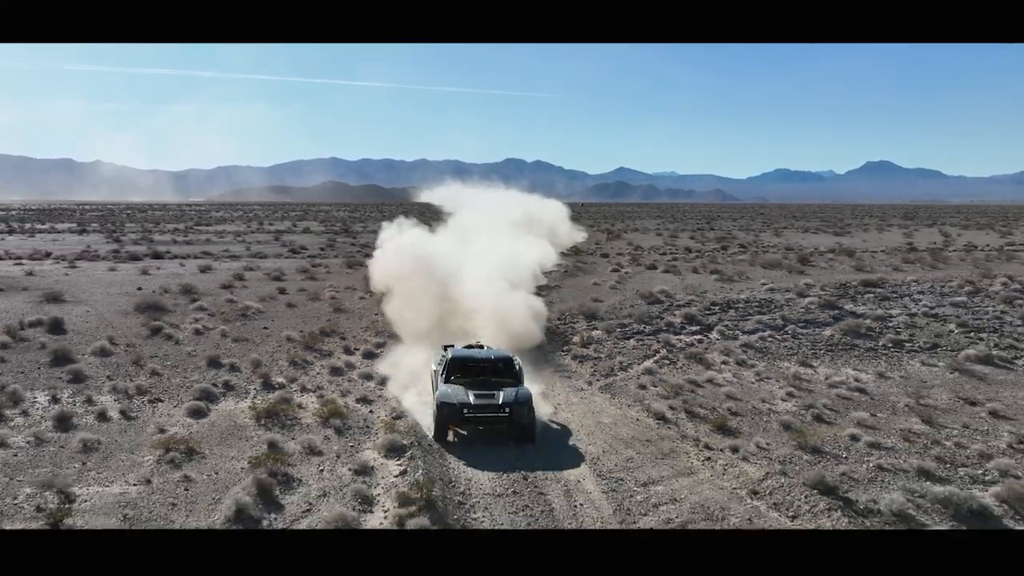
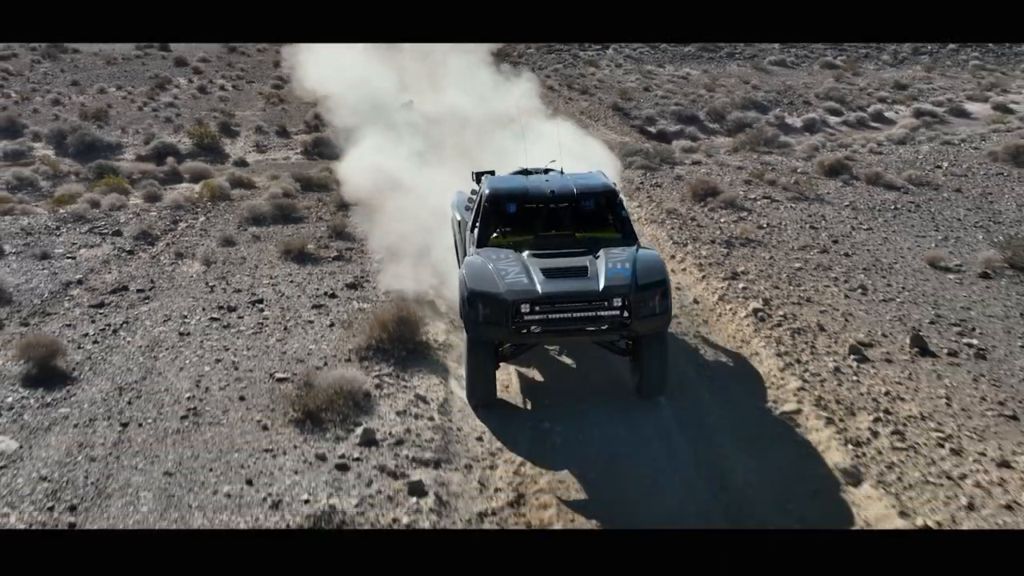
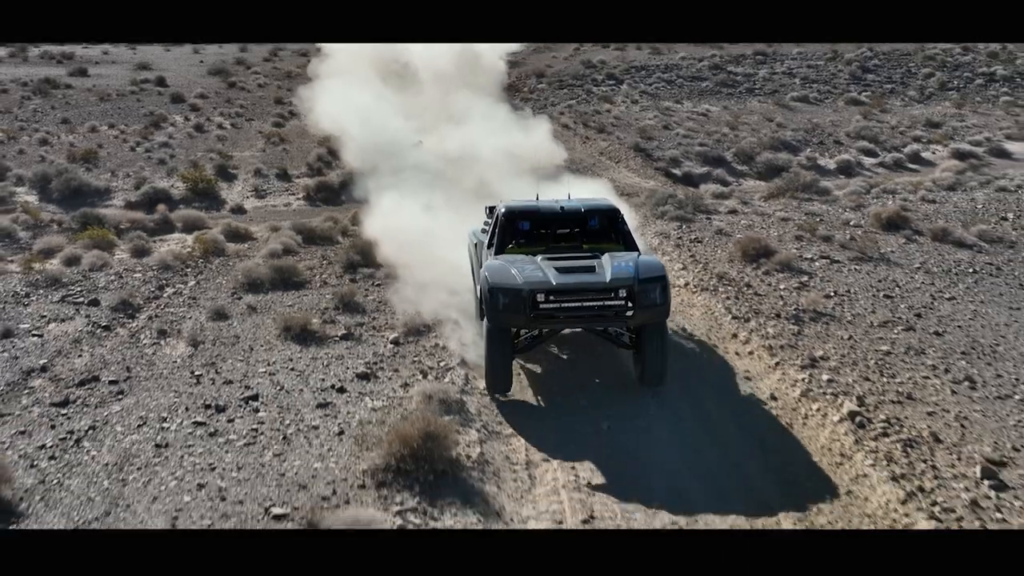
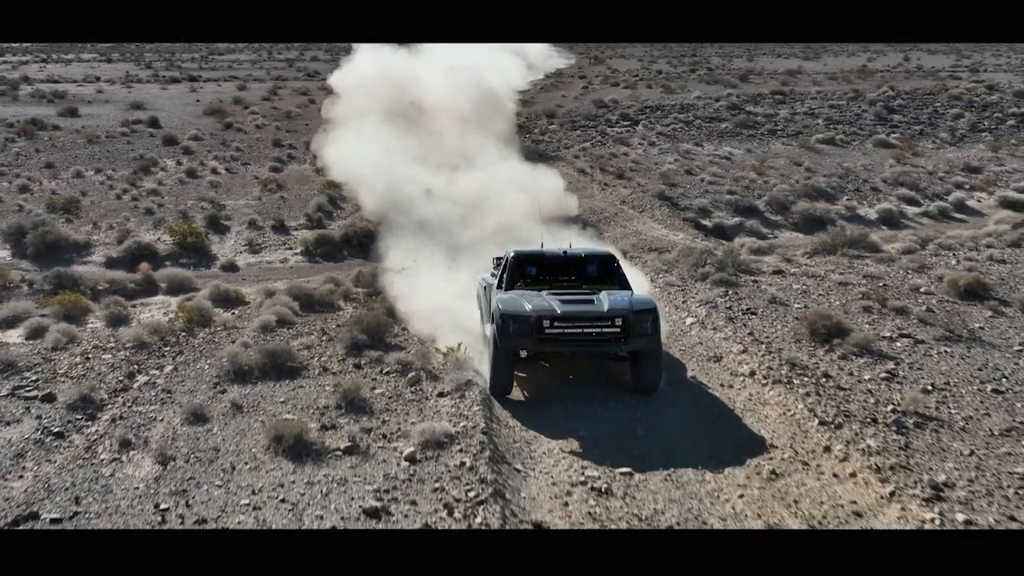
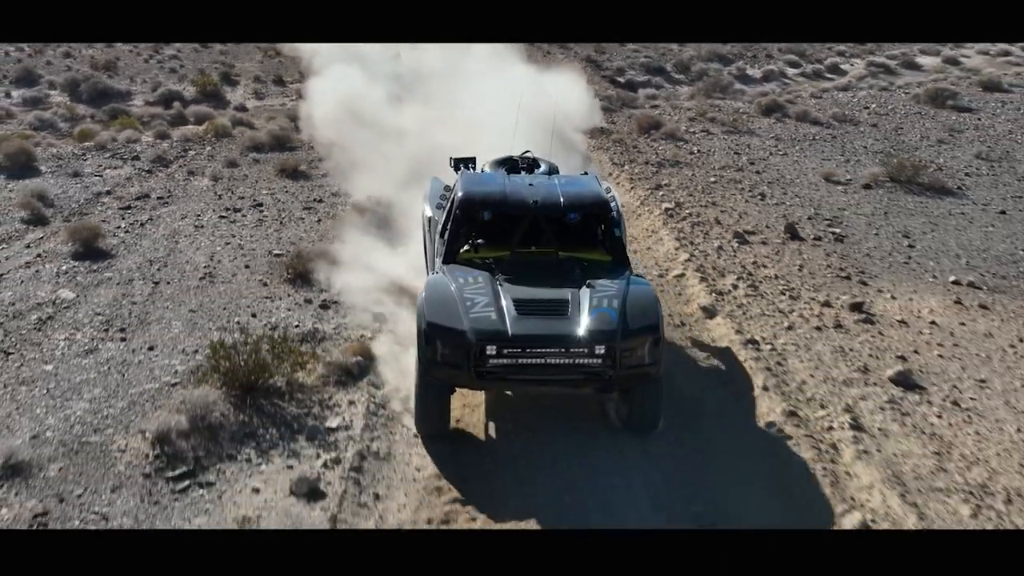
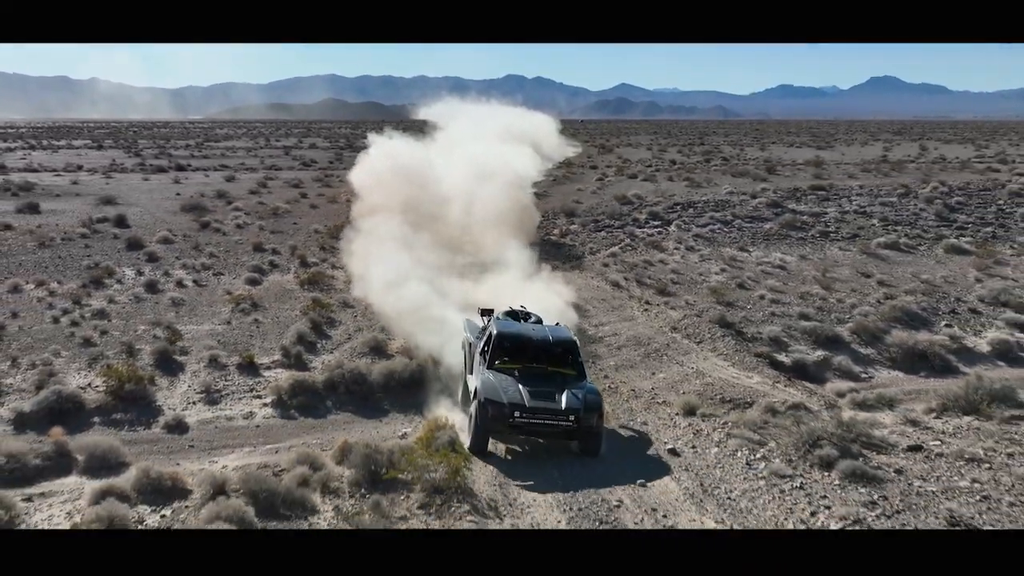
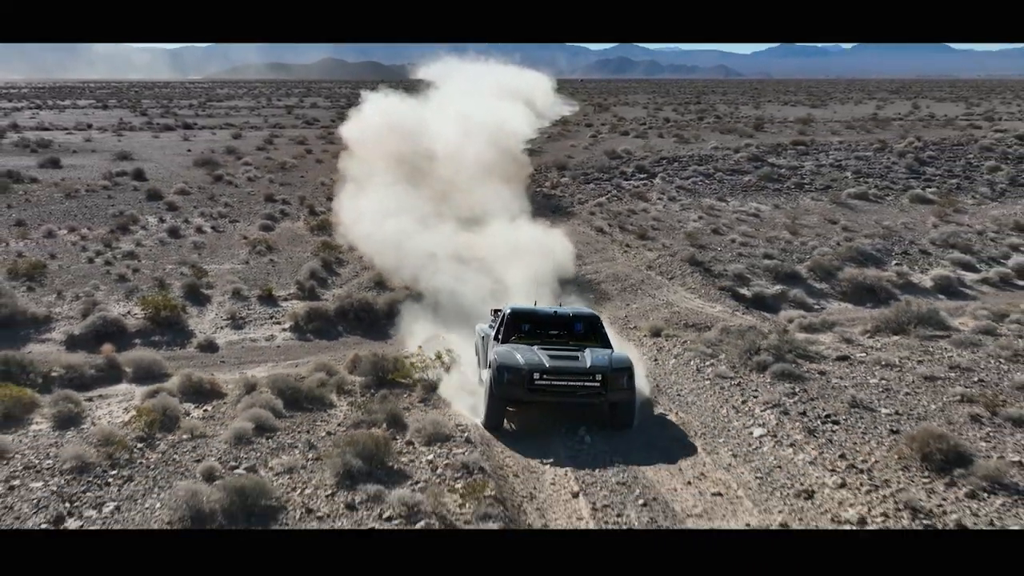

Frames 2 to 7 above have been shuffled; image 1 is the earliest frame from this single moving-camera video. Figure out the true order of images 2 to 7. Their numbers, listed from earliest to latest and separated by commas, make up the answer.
6, 7, 4, 3, 2, 5
